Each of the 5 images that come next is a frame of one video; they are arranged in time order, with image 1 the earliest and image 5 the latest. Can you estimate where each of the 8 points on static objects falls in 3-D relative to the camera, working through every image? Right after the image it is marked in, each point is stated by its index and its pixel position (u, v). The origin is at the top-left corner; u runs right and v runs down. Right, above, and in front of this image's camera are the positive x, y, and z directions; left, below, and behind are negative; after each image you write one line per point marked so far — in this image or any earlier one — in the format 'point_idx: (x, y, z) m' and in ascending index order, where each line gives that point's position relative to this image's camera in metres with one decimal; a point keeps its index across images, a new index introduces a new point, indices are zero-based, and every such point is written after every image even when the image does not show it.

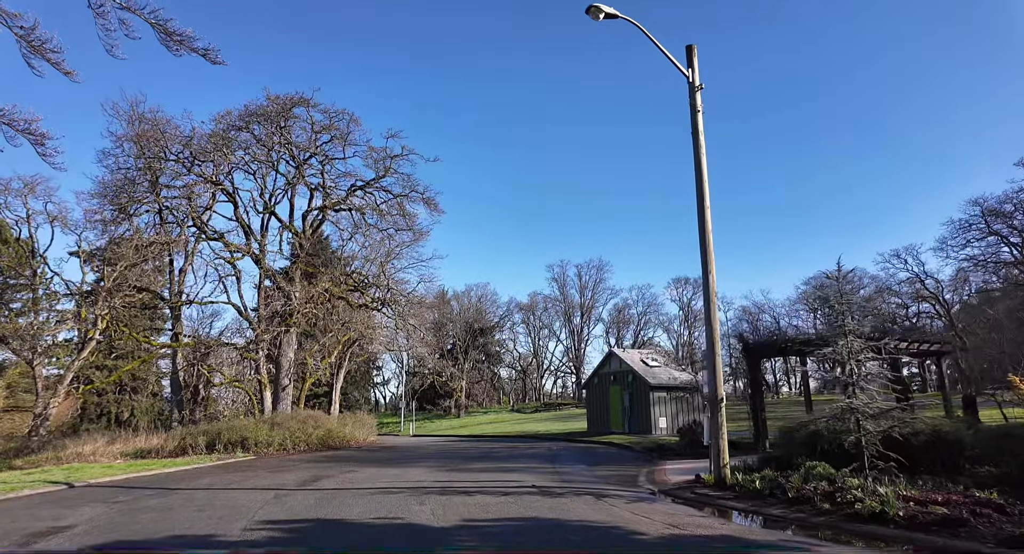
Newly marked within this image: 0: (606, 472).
0: (+2.0, -4.1, +13.0) m
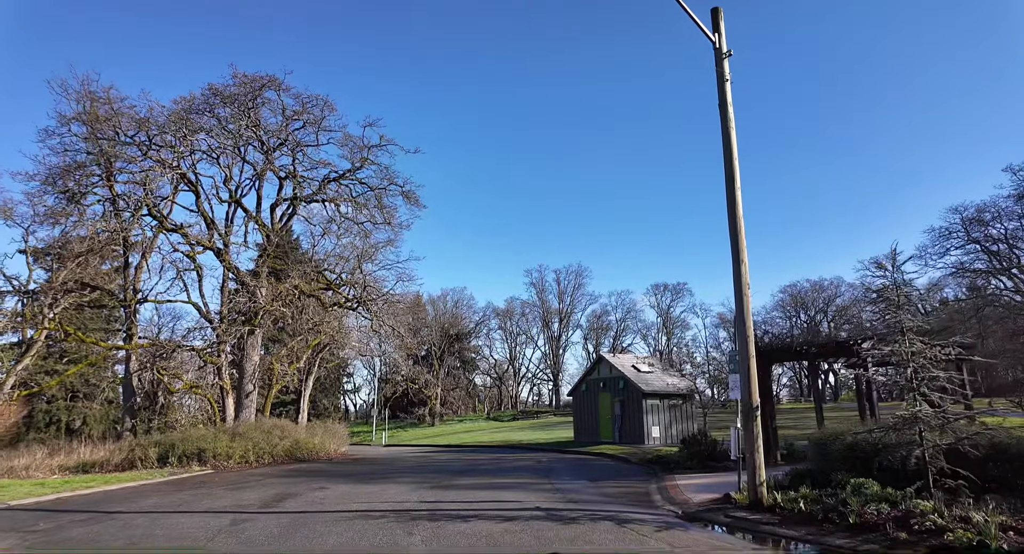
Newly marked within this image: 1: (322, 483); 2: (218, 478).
0: (+1.9, -4.0, +11.6) m
1: (-4.3, -4.6, +13.9) m
2: (-7.2, -4.9, +15.0) m
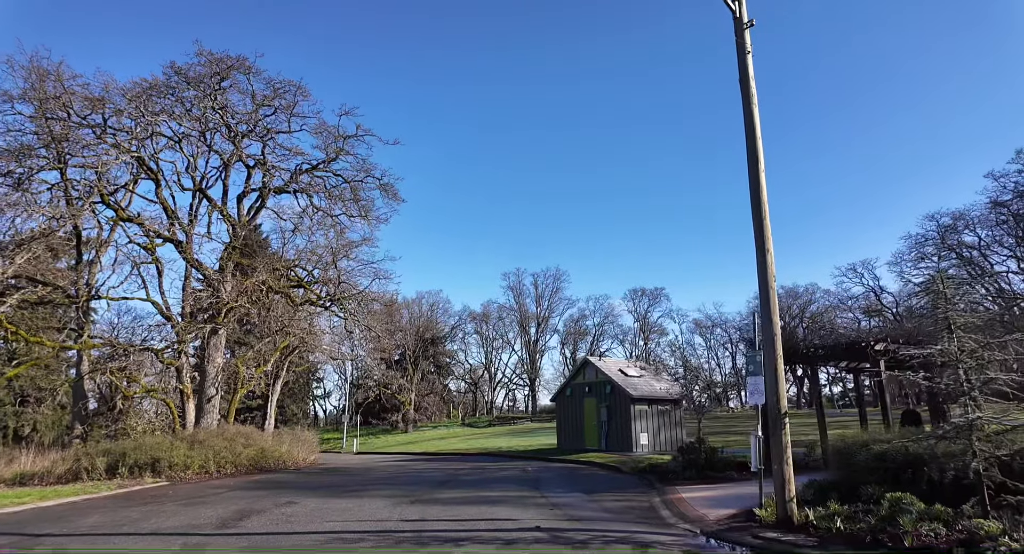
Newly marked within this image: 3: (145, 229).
0: (+1.7, -3.9, +10.6) m
1: (-4.5, -4.5, +12.6) m
2: (-7.5, -4.7, +13.6) m
3: (-11.6, +1.5, +19.4) m
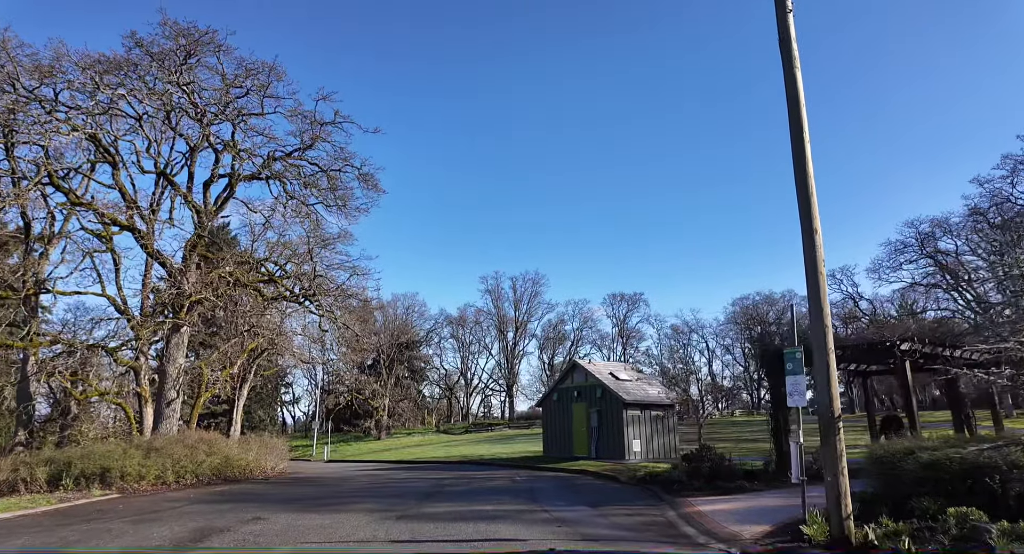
0: (+1.7, -3.7, +9.5) m
1: (-4.6, -4.3, +11.2) m
2: (-7.7, -4.5, +12.1) m
3: (-11.9, +1.7, +17.8) m
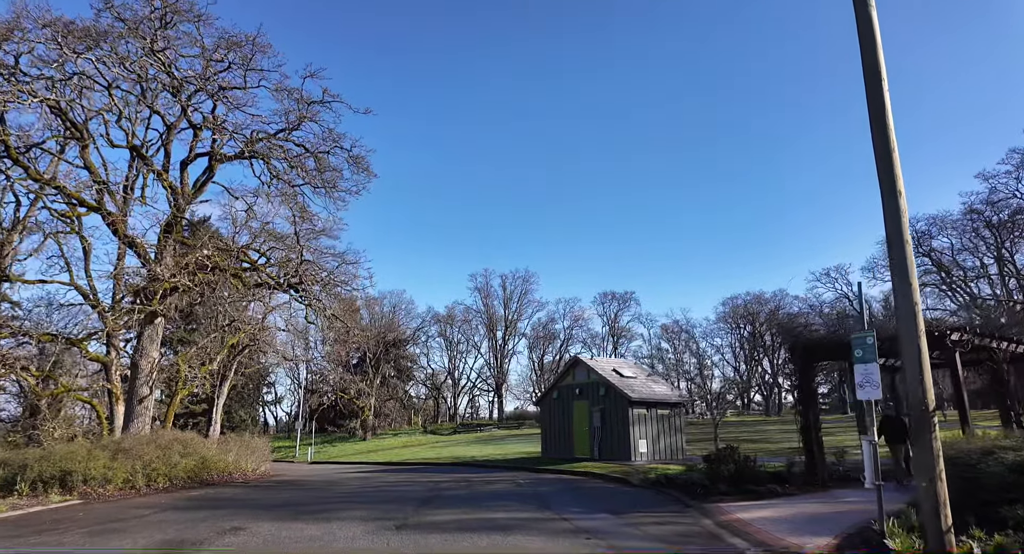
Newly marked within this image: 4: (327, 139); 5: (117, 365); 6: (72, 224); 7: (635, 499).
0: (+2.0, -3.4, +8.4) m
1: (-4.4, -3.9, +9.9) m
2: (-7.5, -4.1, +10.8) m
3: (-11.8, +2.1, +16.3) m
4: (-5.7, +4.2, +19.0) m
5: (-12.4, -2.8, +19.3) m
6: (-12.1, +1.4, +17.0) m
7: (+2.3, -4.0, +11.3) m
